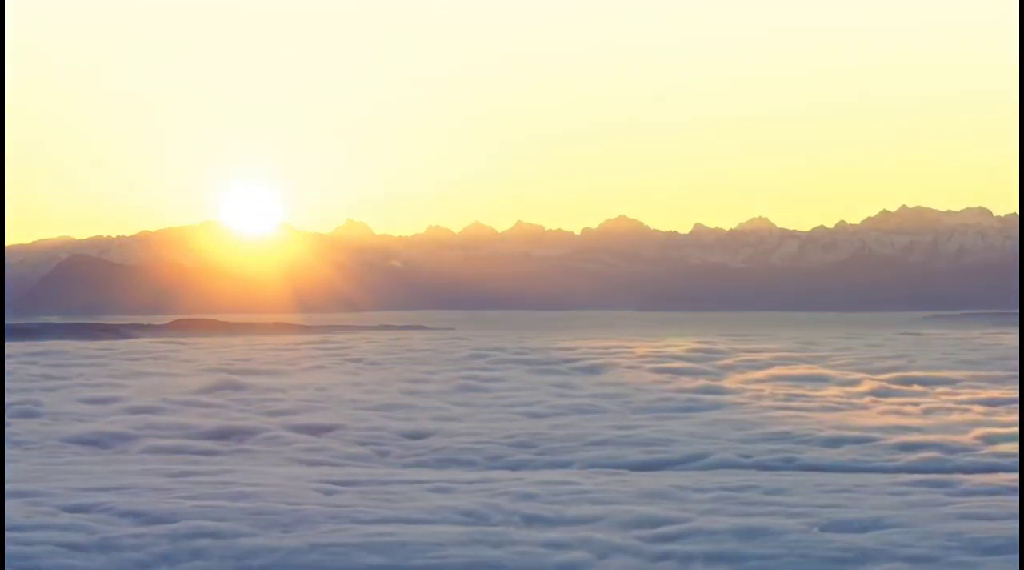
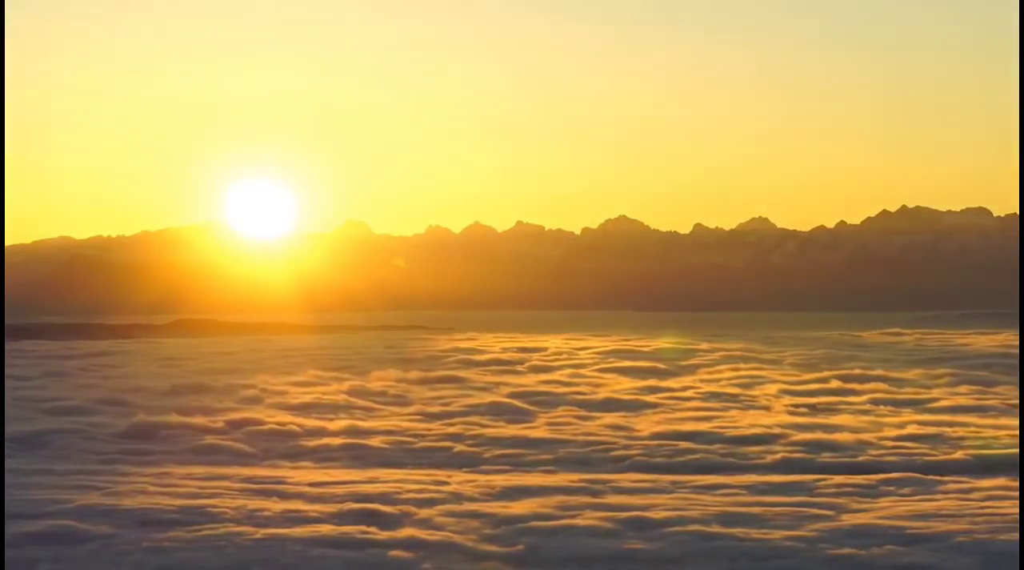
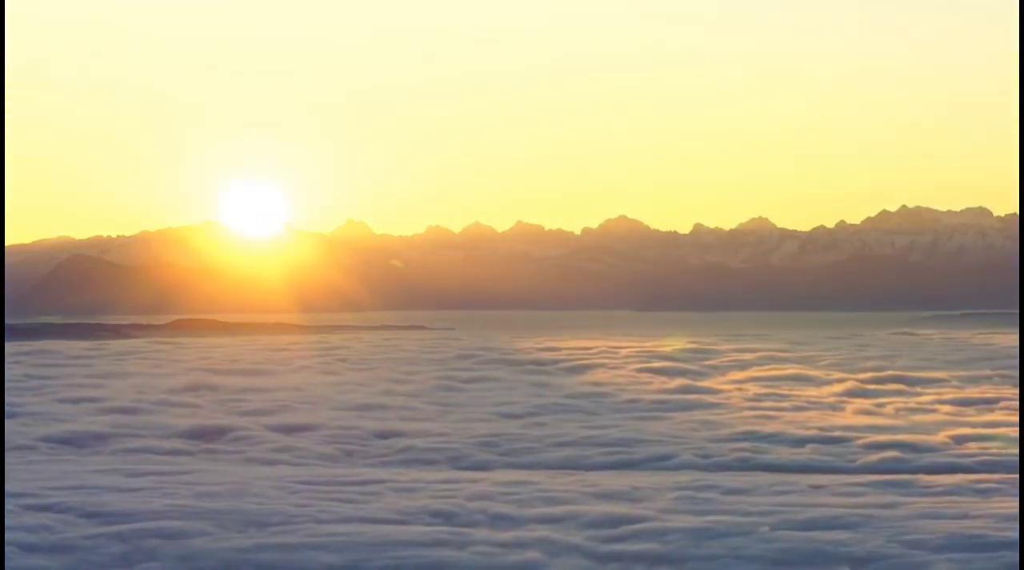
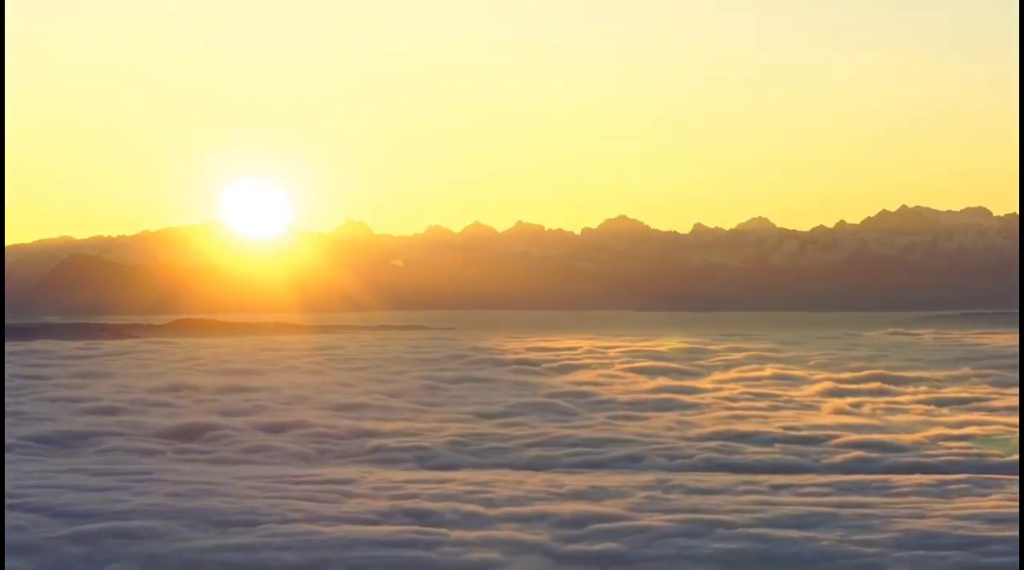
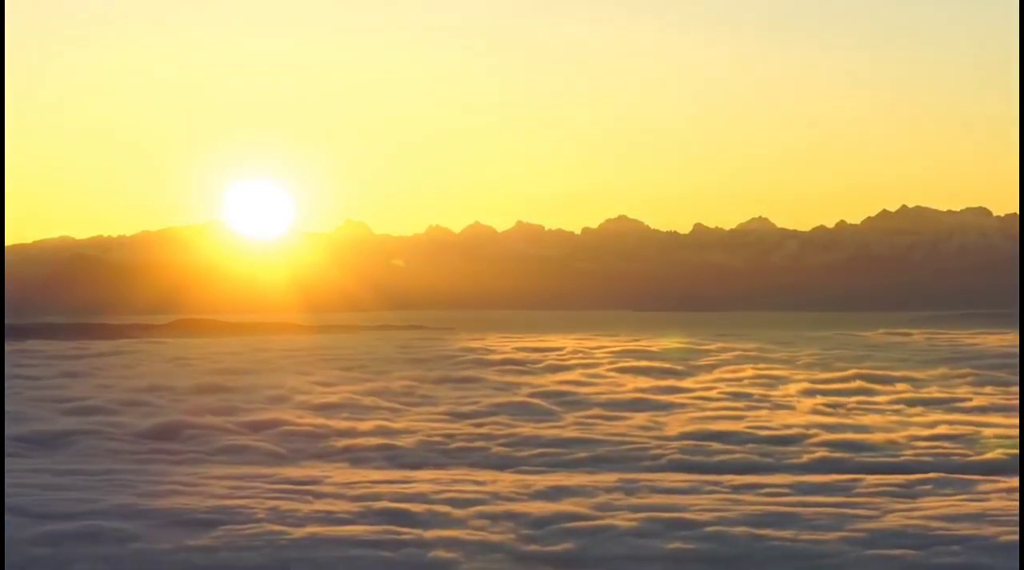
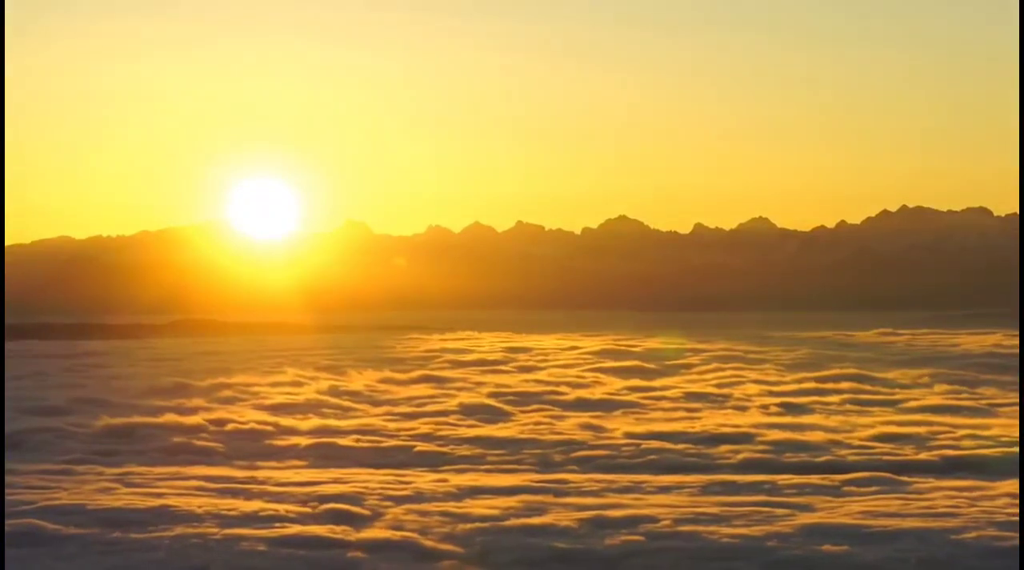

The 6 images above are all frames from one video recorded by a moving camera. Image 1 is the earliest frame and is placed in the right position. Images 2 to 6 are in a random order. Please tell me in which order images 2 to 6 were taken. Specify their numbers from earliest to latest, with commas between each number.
3, 4, 5, 2, 6
